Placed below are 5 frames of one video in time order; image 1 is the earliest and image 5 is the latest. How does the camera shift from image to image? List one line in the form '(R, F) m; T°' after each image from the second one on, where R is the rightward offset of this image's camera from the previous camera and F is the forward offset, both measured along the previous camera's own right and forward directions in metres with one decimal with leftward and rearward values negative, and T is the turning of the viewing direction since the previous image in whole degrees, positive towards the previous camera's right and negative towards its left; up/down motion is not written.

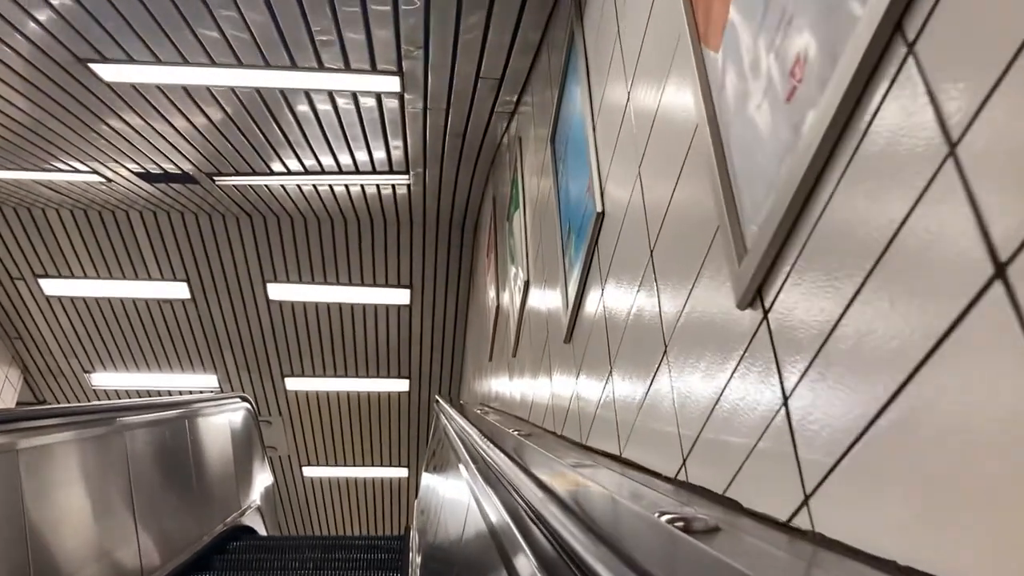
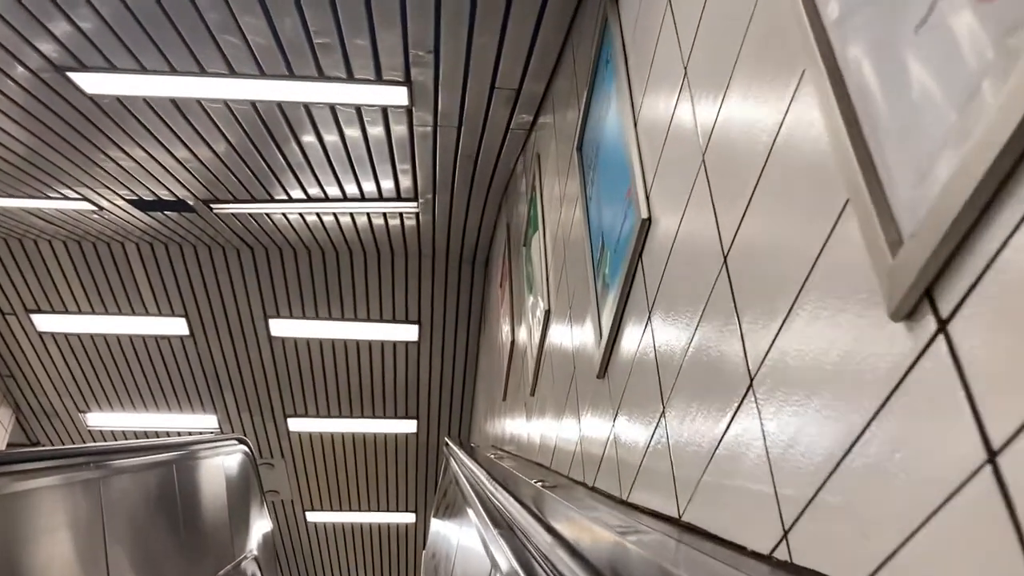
(0.0, +0.3) m; -1°
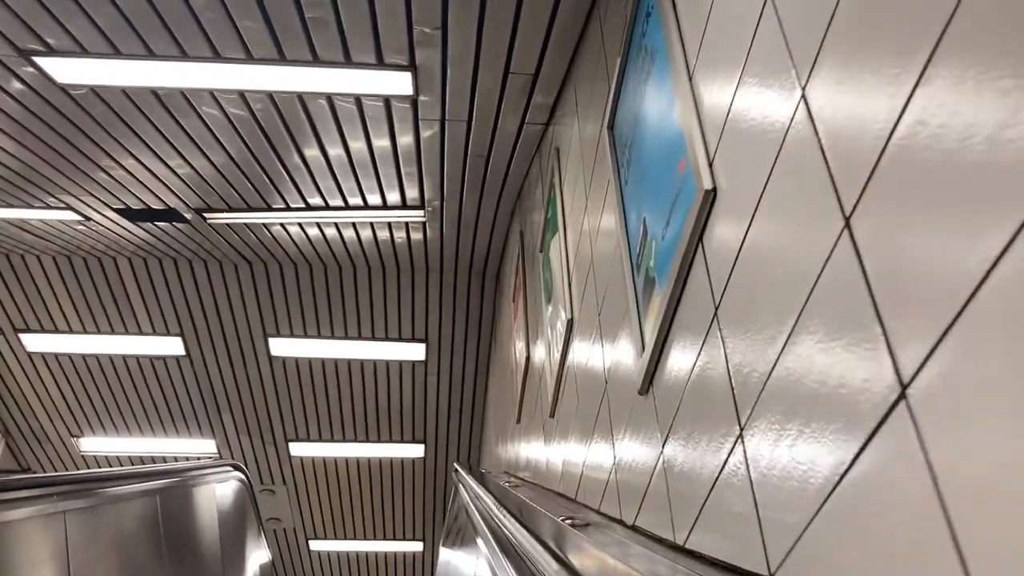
(0.0, +0.3) m; 0°
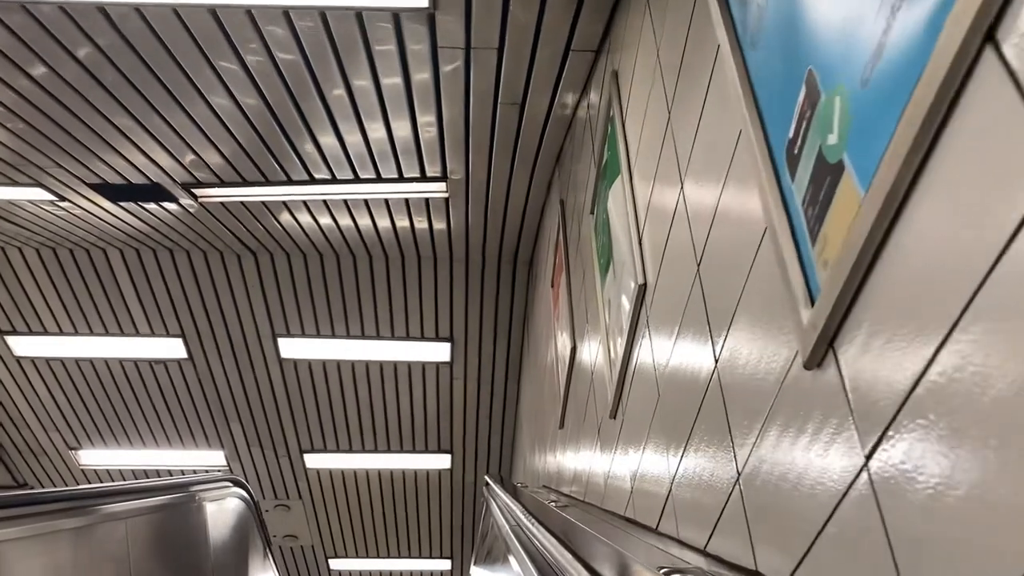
(0.0, +0.5) m; -2°
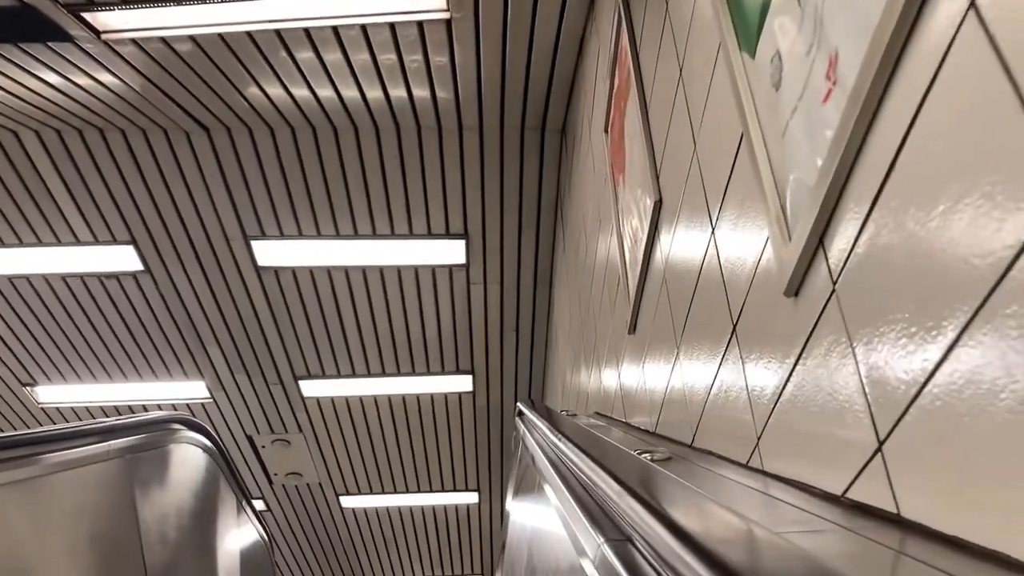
(-0.1, +0.9) m; -1°
